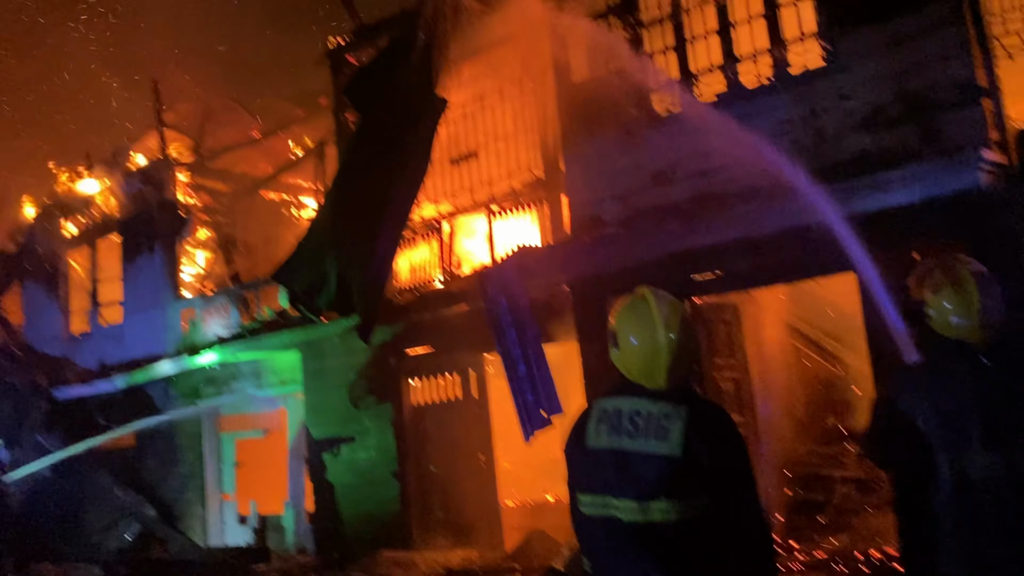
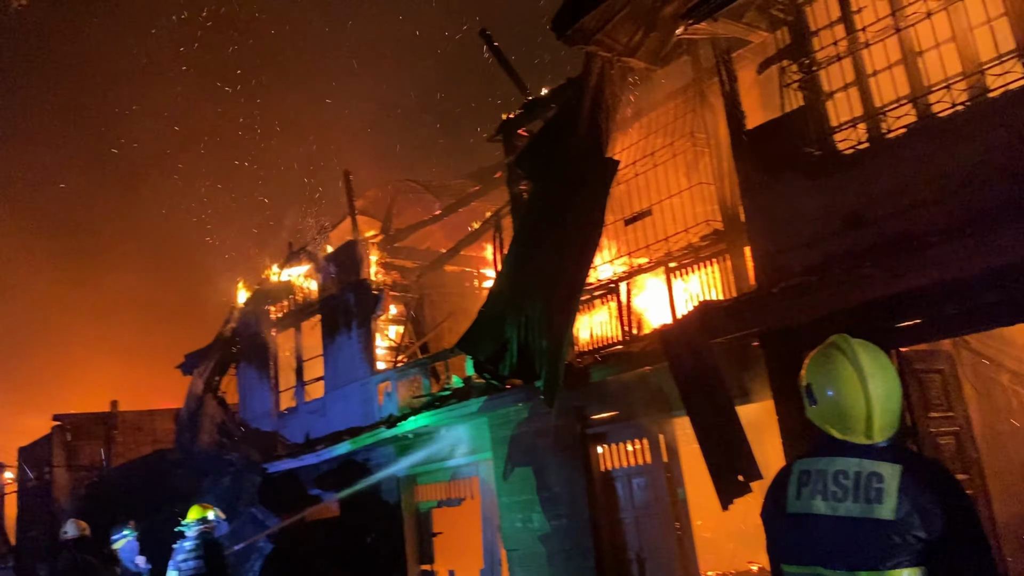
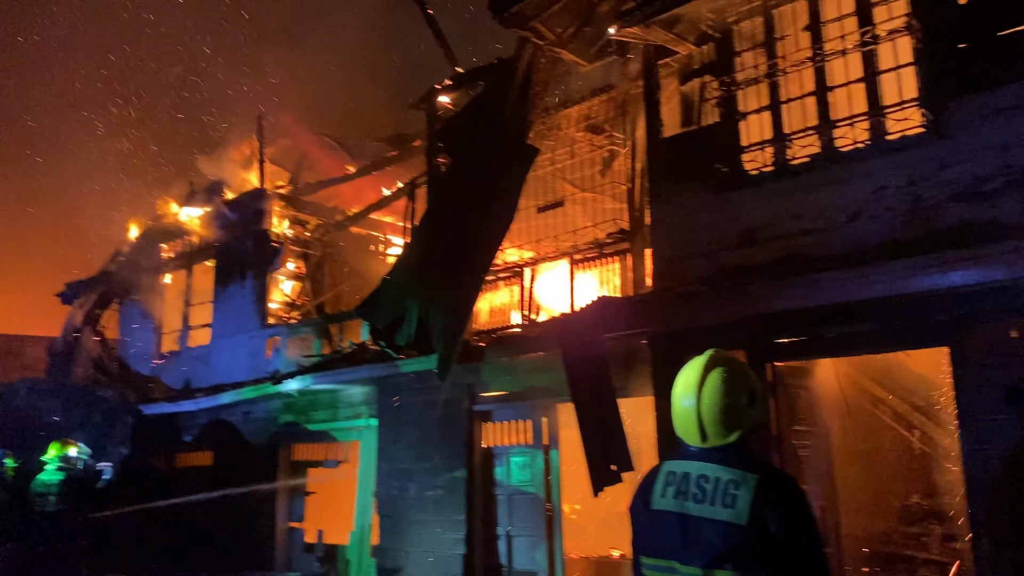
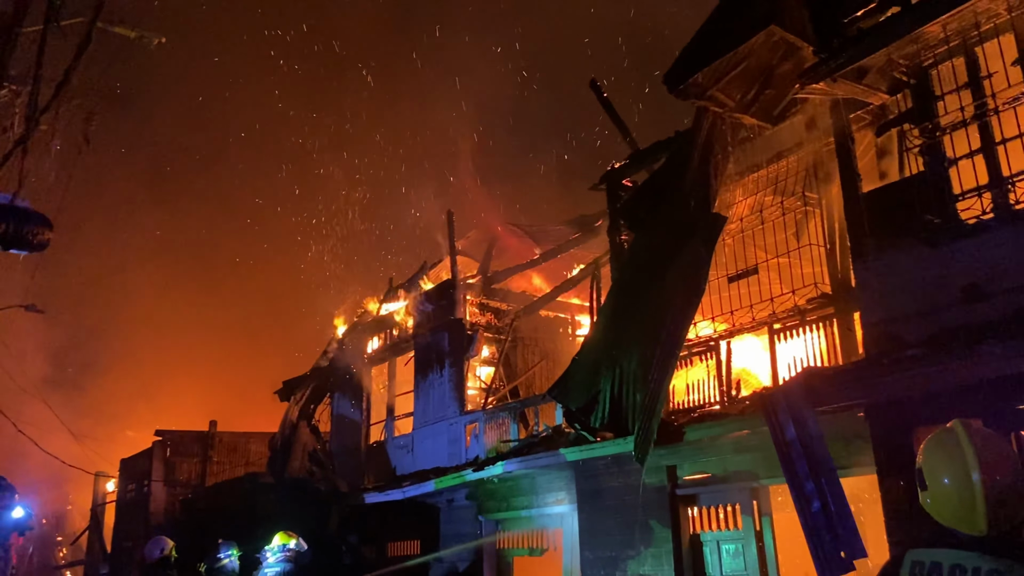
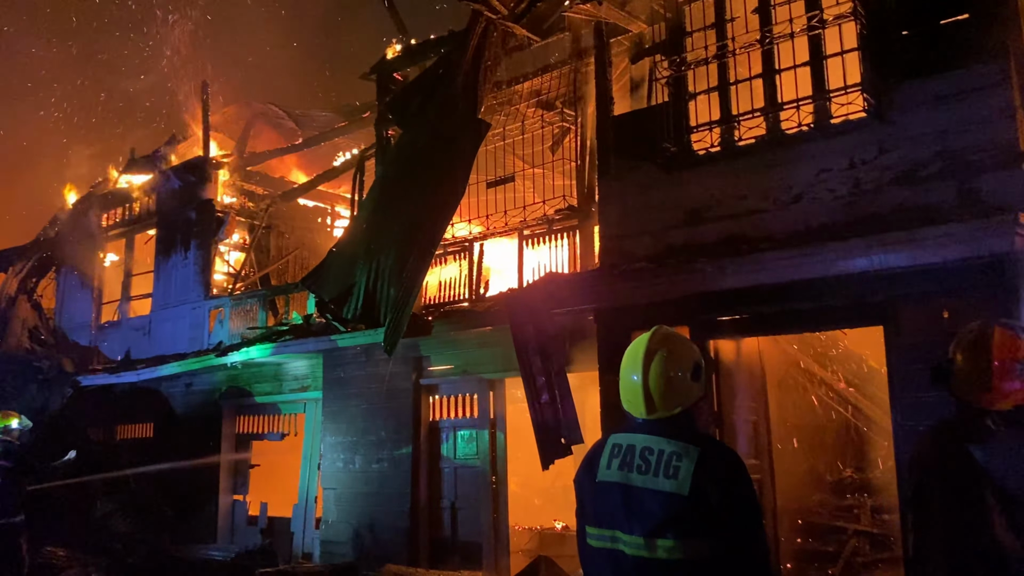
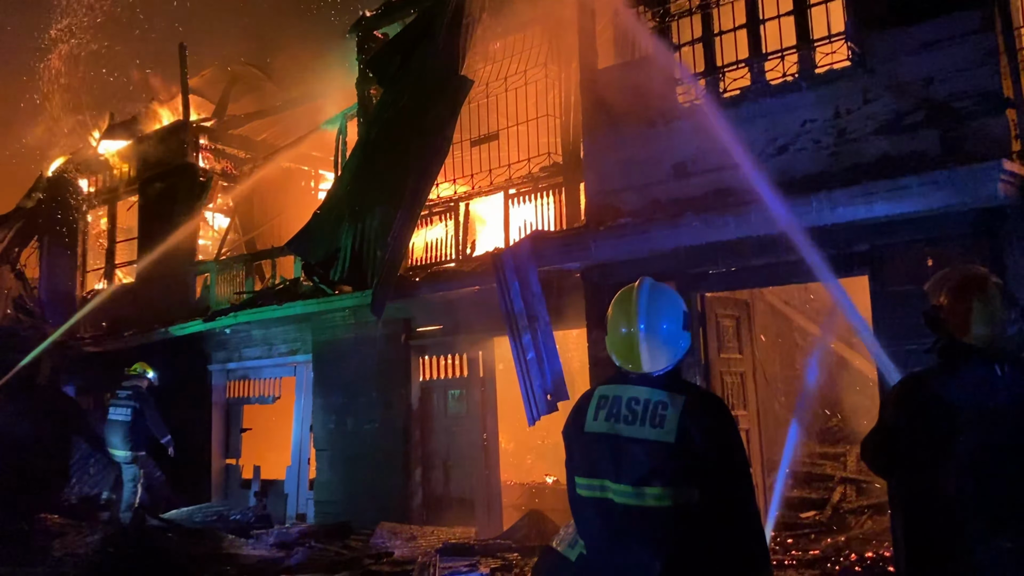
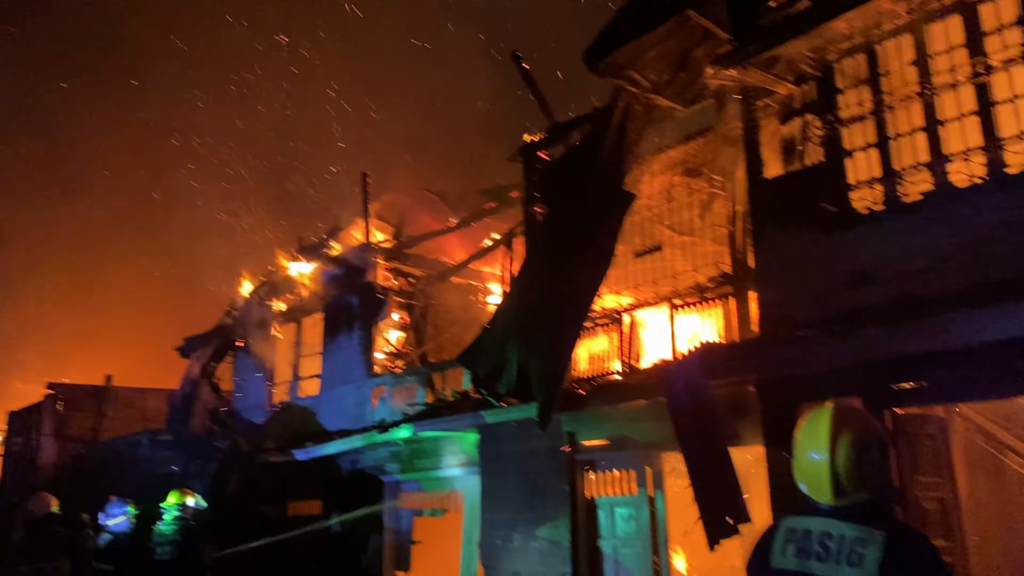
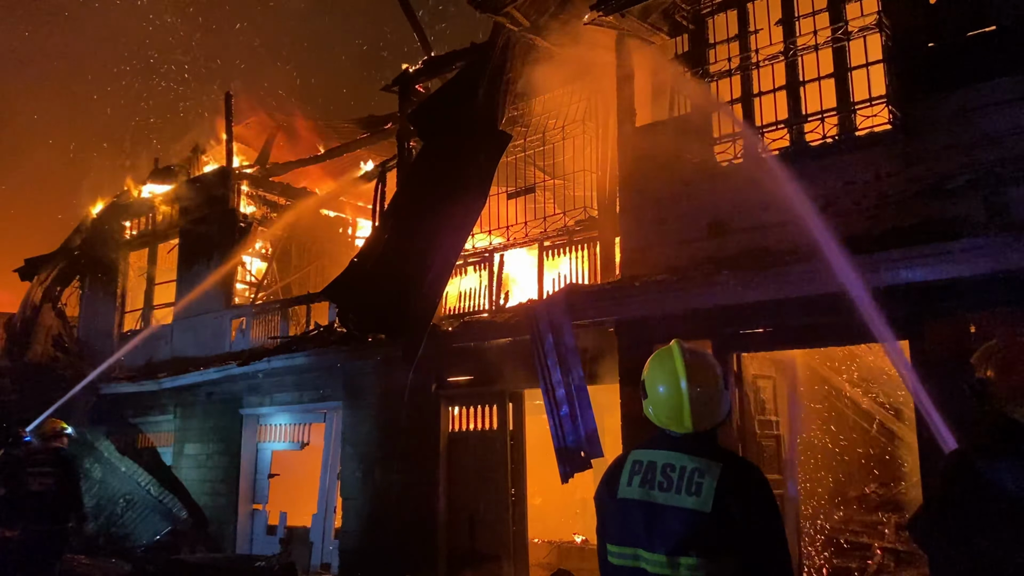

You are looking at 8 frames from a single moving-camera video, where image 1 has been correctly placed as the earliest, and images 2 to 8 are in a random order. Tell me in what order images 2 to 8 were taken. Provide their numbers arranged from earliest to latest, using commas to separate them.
2, 4, 7, 3, 5, 8, 6
